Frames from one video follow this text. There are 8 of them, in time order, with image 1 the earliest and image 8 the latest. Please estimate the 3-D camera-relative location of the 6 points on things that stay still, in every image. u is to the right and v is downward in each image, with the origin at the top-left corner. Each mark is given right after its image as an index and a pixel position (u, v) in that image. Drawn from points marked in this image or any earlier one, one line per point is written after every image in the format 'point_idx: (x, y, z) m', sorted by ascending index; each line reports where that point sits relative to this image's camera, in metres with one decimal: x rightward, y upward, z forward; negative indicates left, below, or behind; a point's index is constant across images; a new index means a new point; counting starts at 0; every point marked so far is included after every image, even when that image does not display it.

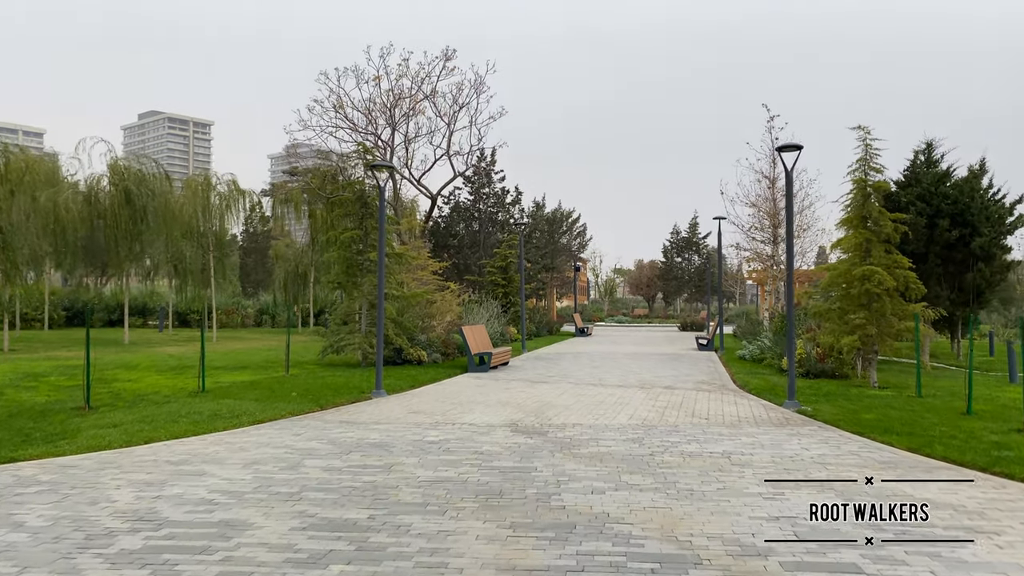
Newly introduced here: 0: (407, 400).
0: (-1.8, -1.9, +11.8) m
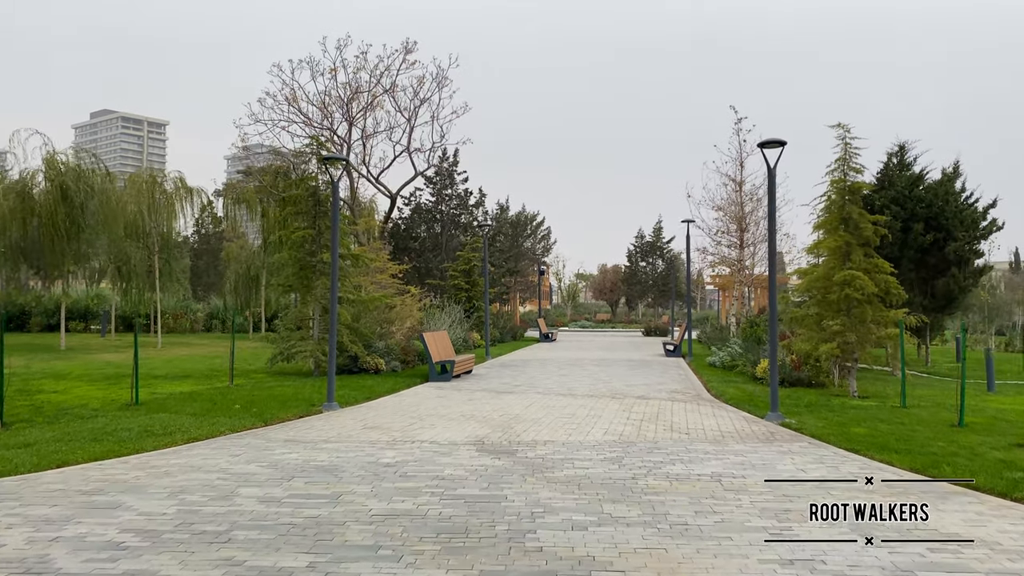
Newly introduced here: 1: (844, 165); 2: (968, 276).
0: (-2.3, -1.9, +10.8) m
1: (+6.2, +2.3, +13.1) m
2: (+10.8, +0.3, +16.7) m
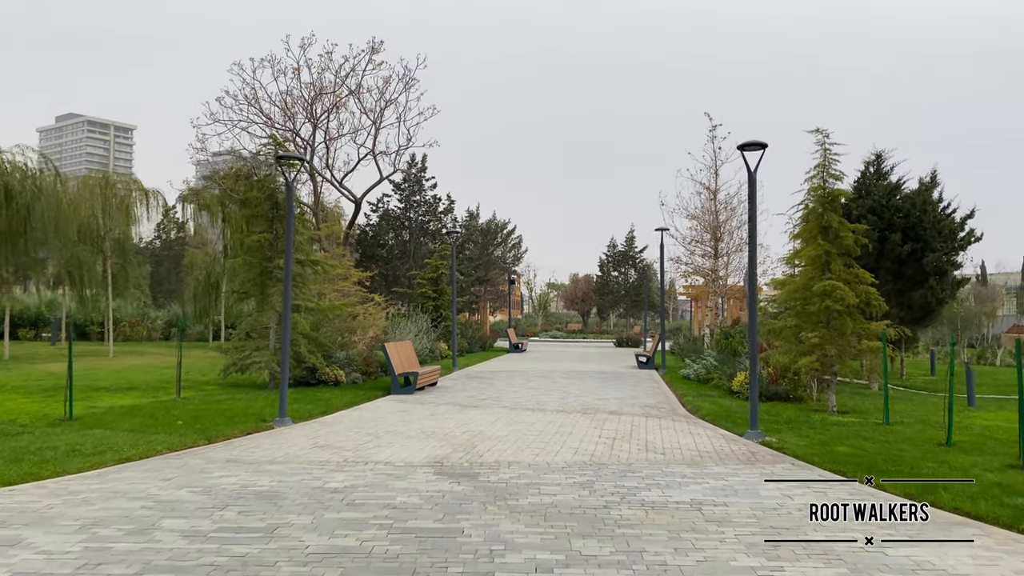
0: (-2.8, -2.0, +10.0) m
1: (+5.6, +2.1, +12.7) m
2: (+10.0, 0.0, +16.4) m
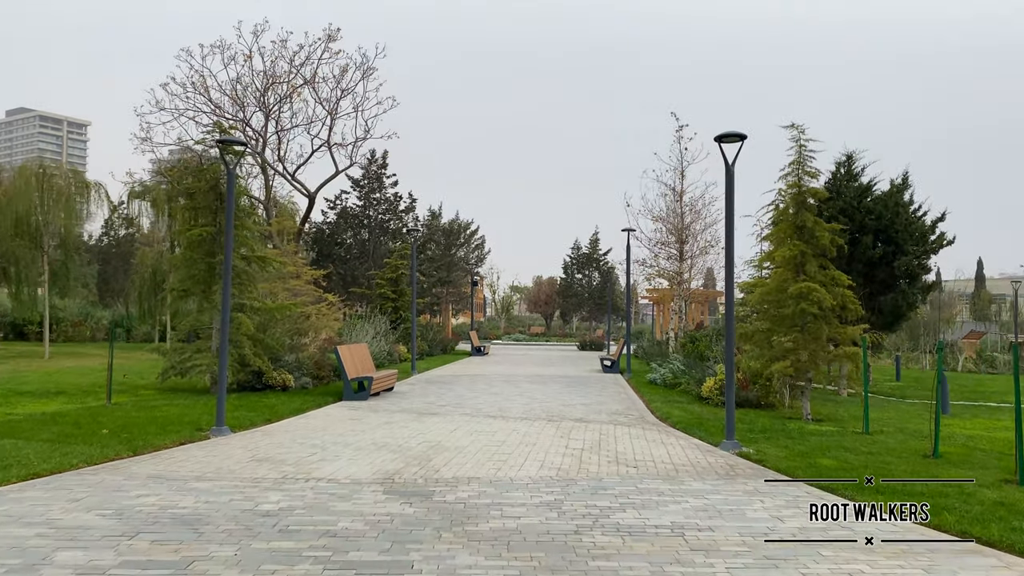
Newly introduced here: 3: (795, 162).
0: (-3.3, -2.0, +9.1) m
1: (+5.0, +2.0, +12.3) m
2: (+9.2, -0.1, +16.2) m
3: (+4.9, +2.2, +12.3) m
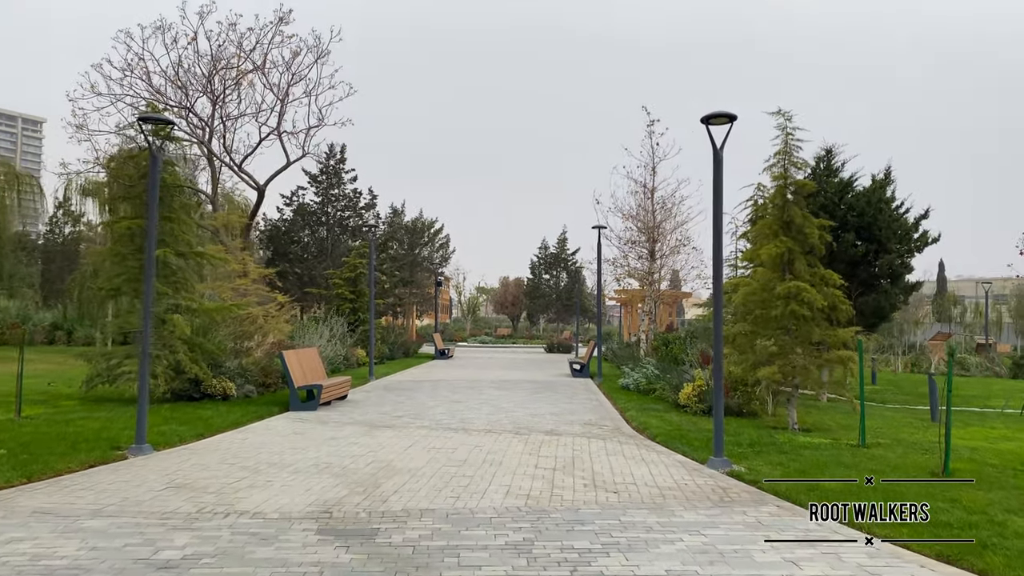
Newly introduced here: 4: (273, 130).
0: (-3.8, -1.9, +7.9) m
1: (+4.4, +2.0, +11.4) m
2: (+8.4, -0.1, +15.5) m
3: (+4.3, +2.2, +11.4) m
4: (-5.6, +3.7, +16.8) m
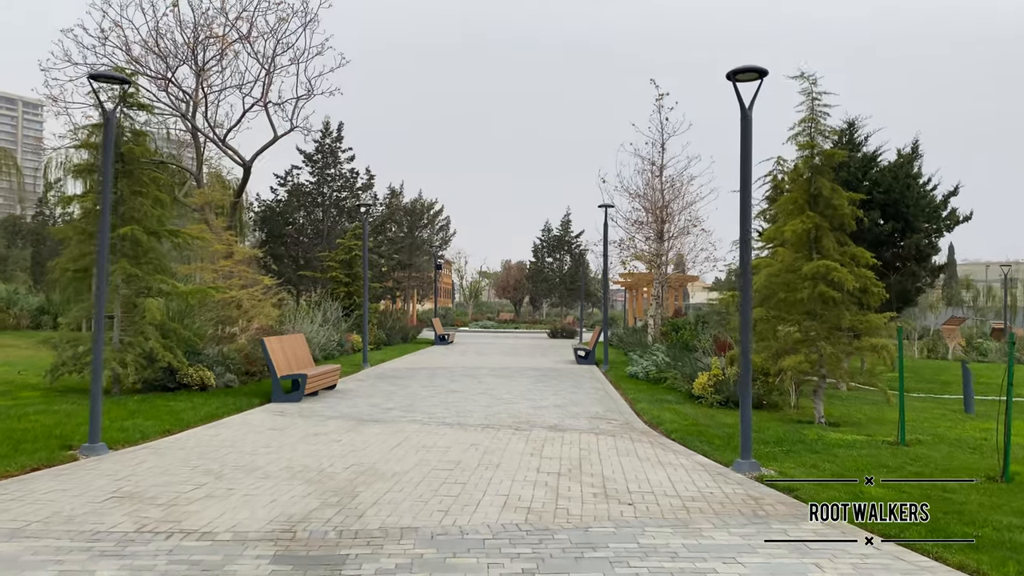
0: (-3.8, -1.7, +6.9) m
1: (+4.4, +2.3, +10.4) m
2: (+8.4, +0.3, +14.5) m
3: (+4.3, +2.5, +10.4) m
4: (-5.6, +4.1, +15.8) m
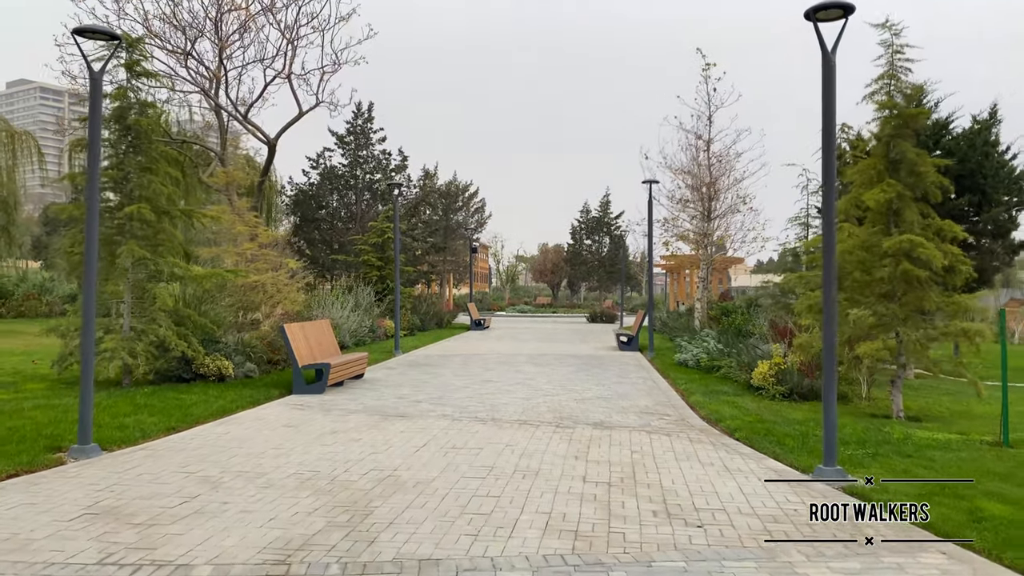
0: (-3.4, -1.6, +6.2) m
1: (+4.9, +2.6, +9.1) m
2: (+9.1, +0.7, +13.0) m
3: (+4.8, +2.8, +9.1) m
4: (-4.8, +4.5, +15.0) m
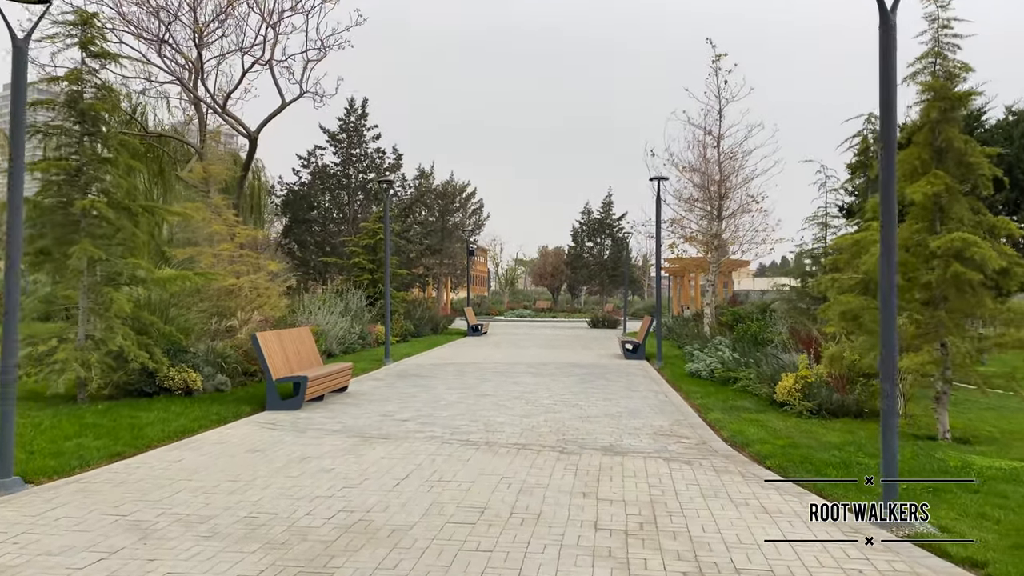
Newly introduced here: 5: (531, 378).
0: (-3.4, -1.6, +5.1) m
1: (+4.9, +2.6, +8.1) m
2: (+9.1, +0.6, +12.0) m
3: (+4.8, +2.7, +8.1) m
4: (-4.9, +4.4, +14.0) m
5: (+0.4, -1.6, +12.7) m
